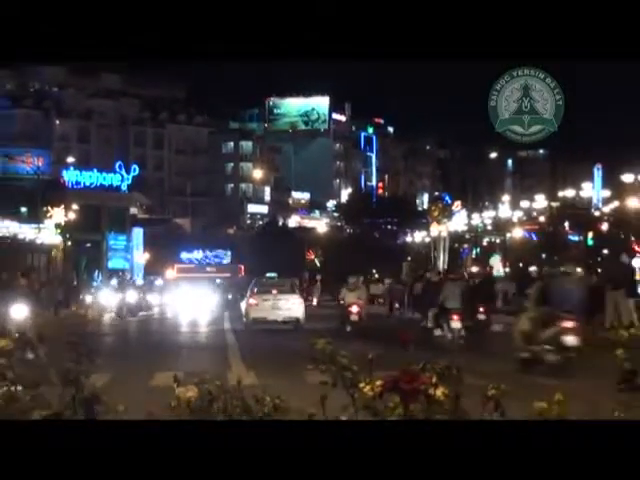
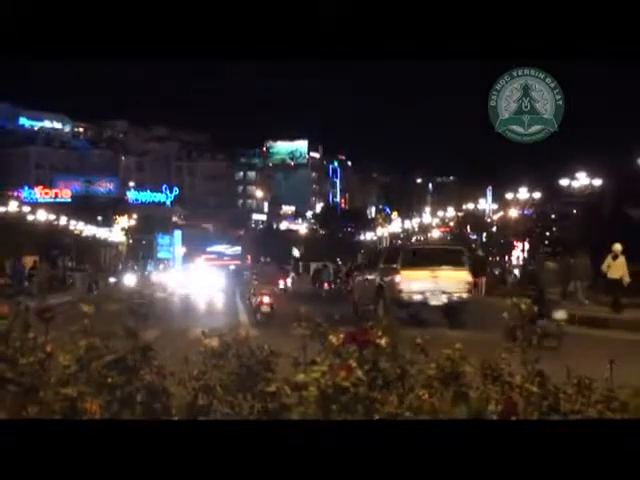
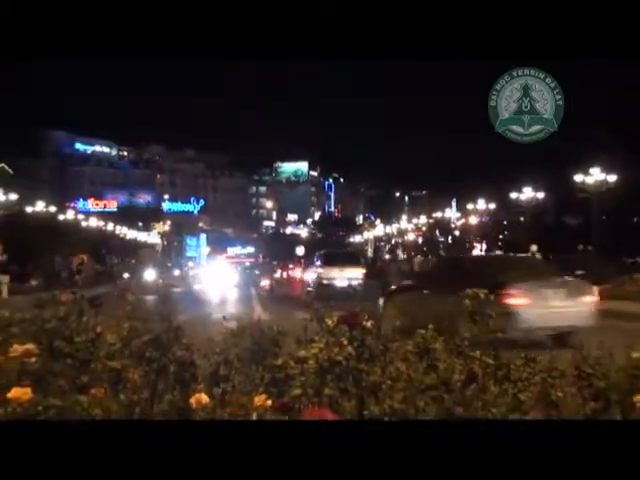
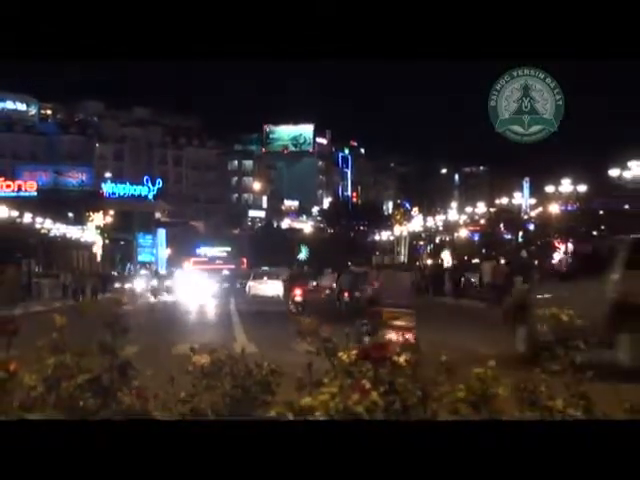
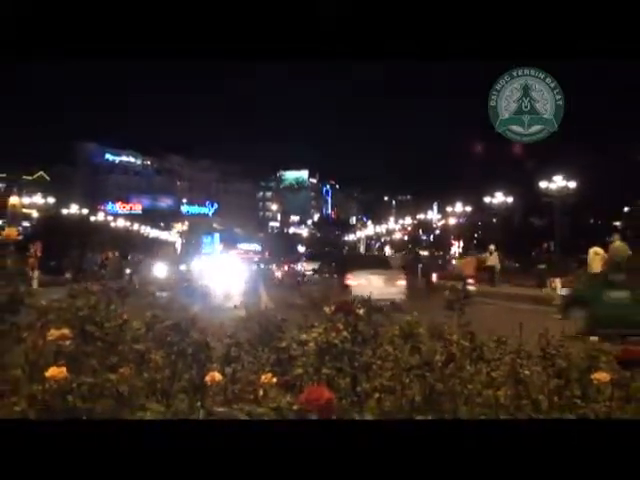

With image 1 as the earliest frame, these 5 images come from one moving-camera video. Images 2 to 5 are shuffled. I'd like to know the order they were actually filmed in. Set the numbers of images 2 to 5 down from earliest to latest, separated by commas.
4, 2, 3, 5
